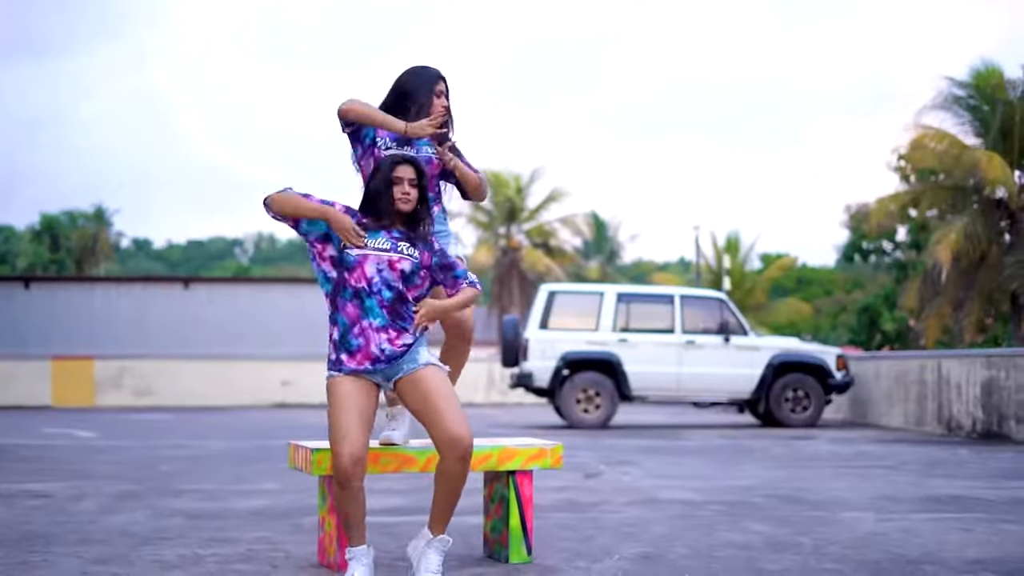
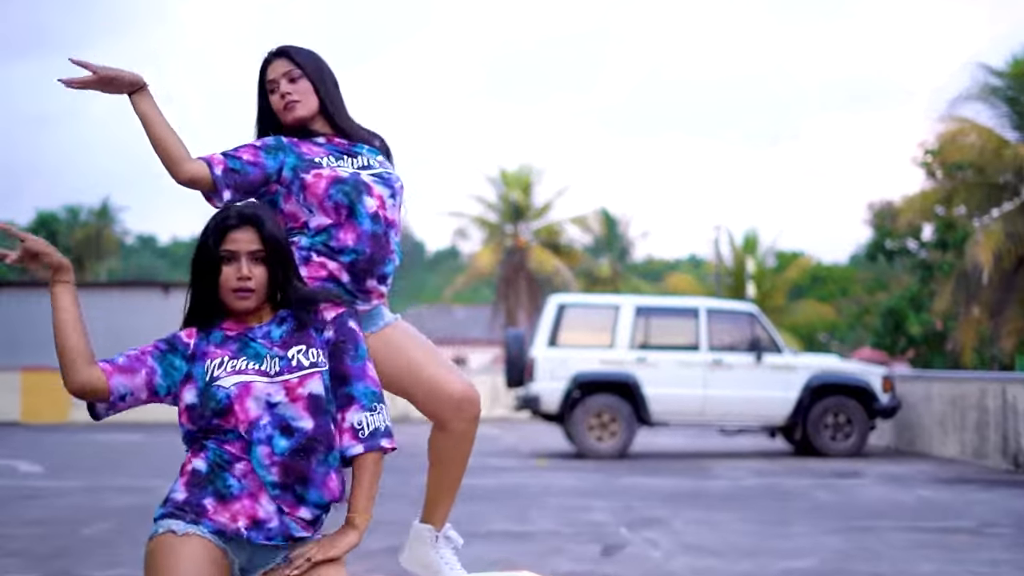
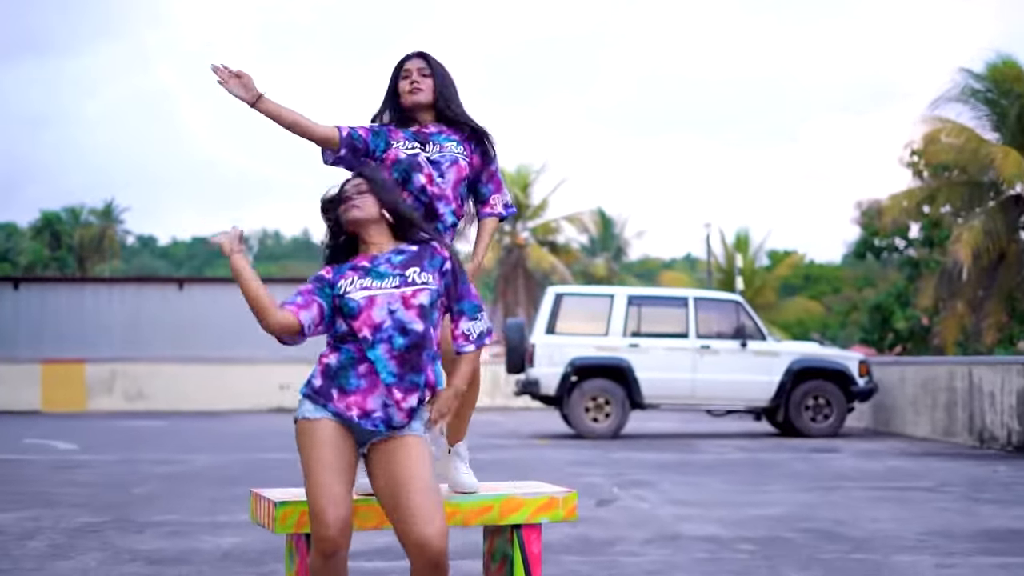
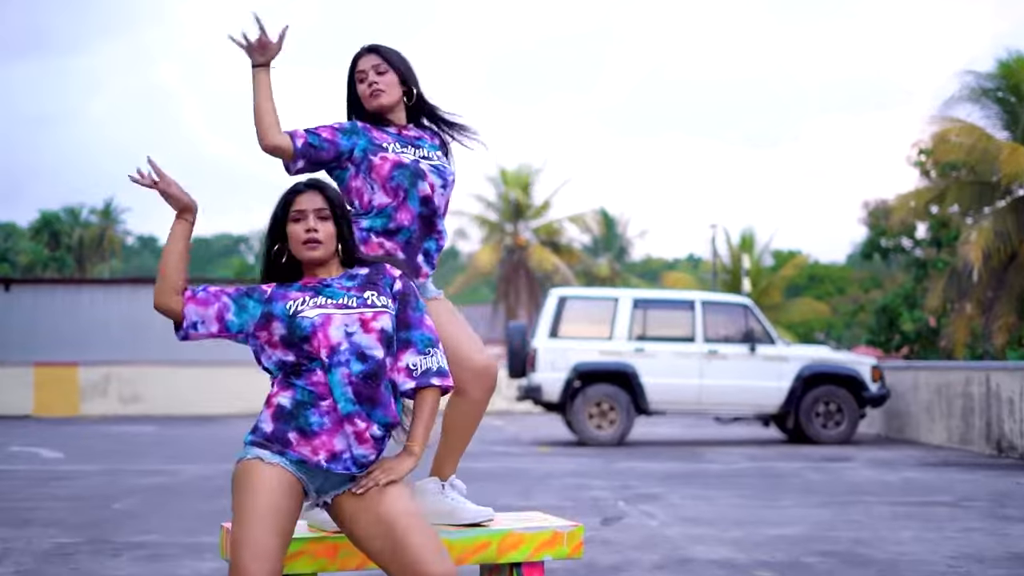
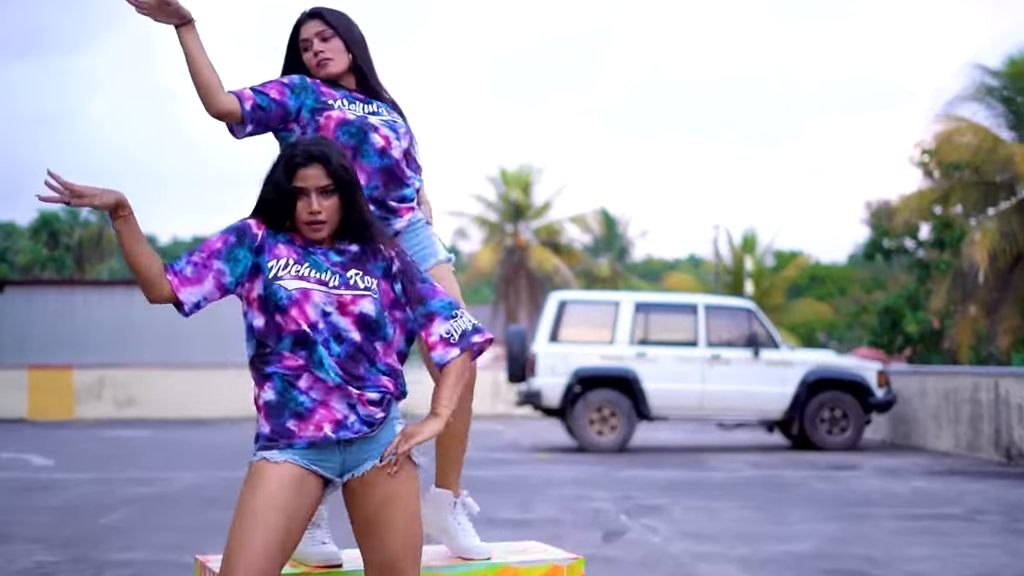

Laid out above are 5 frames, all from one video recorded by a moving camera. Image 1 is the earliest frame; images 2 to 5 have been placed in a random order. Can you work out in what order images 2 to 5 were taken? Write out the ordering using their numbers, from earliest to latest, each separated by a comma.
3, 4, 5, 2
